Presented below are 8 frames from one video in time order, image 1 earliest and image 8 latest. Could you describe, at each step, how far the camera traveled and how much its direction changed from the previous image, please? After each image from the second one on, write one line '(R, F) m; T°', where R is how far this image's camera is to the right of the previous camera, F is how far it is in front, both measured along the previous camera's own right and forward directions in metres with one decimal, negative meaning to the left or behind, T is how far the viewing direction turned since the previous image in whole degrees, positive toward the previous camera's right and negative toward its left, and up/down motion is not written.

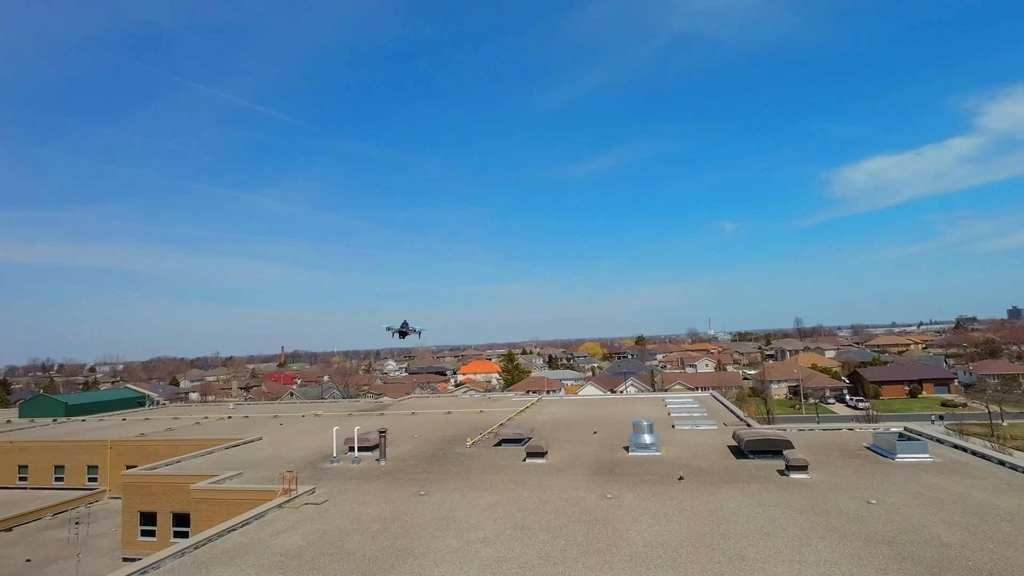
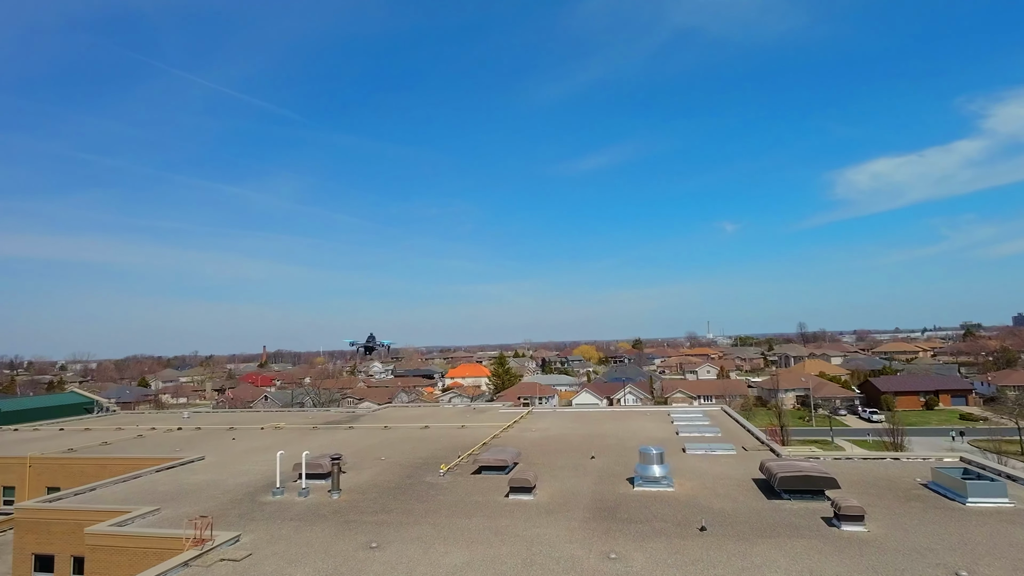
(+0.1, +1.2) m; 0°
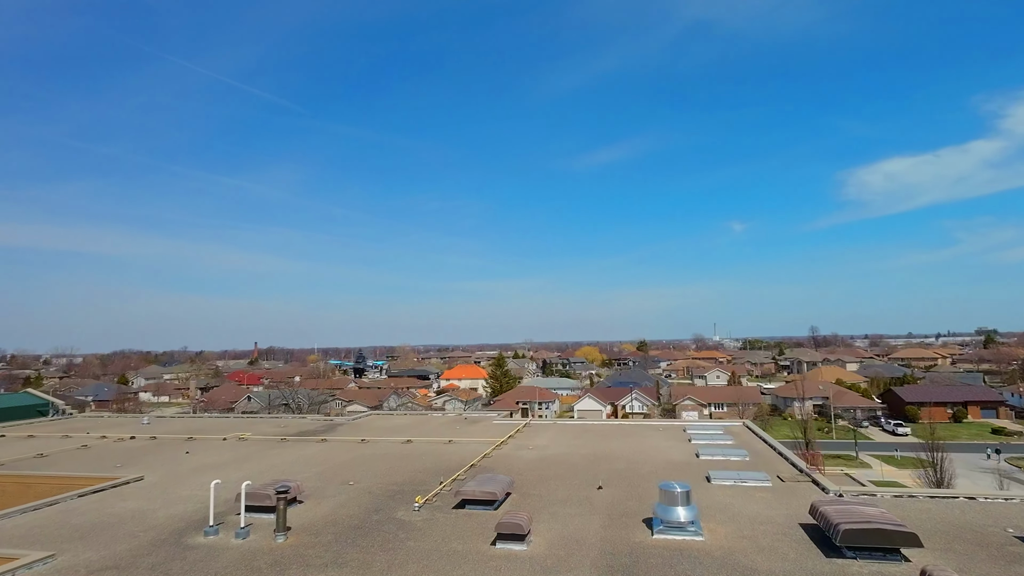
(+0.1, +1.1) m; 0°
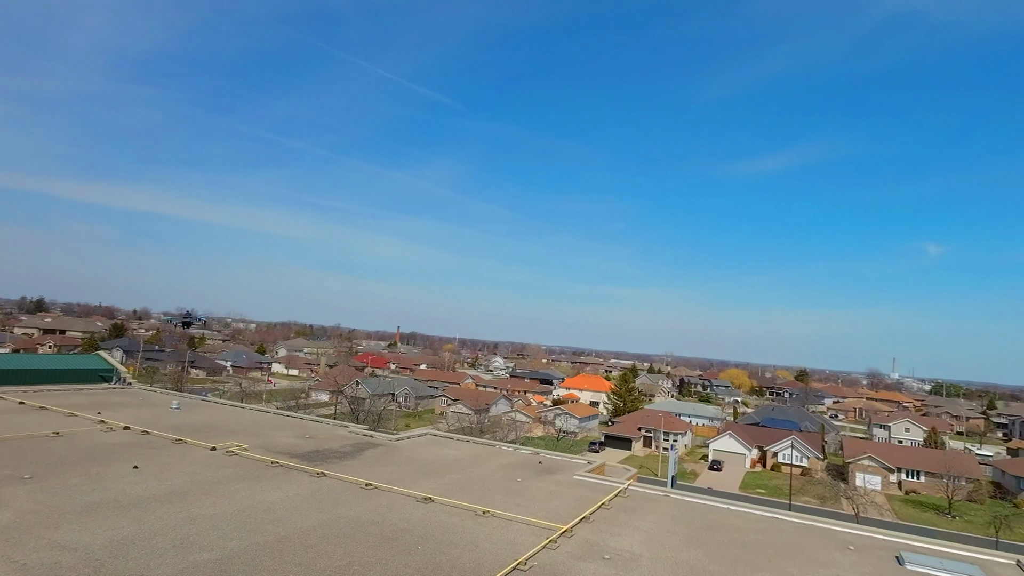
(+0.4, +2.9) m; -13°
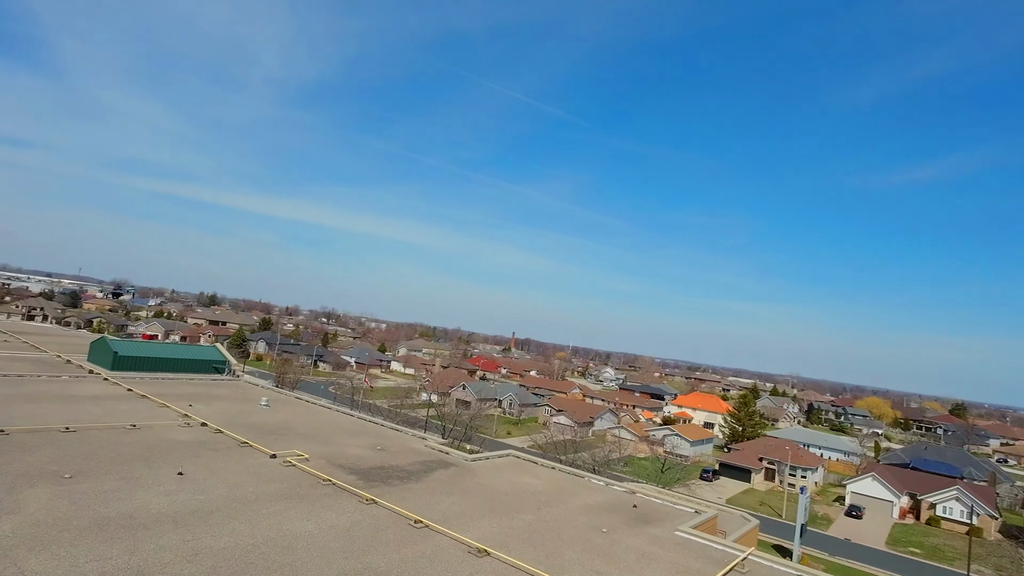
(+0.2, +1.0) m; -11°
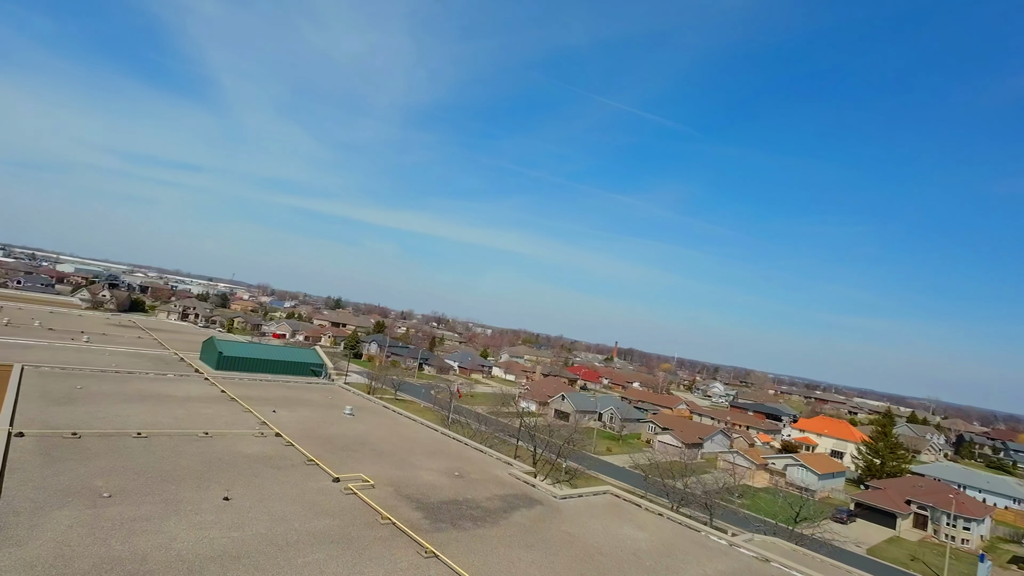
(0.0, +1.0) m; -10°
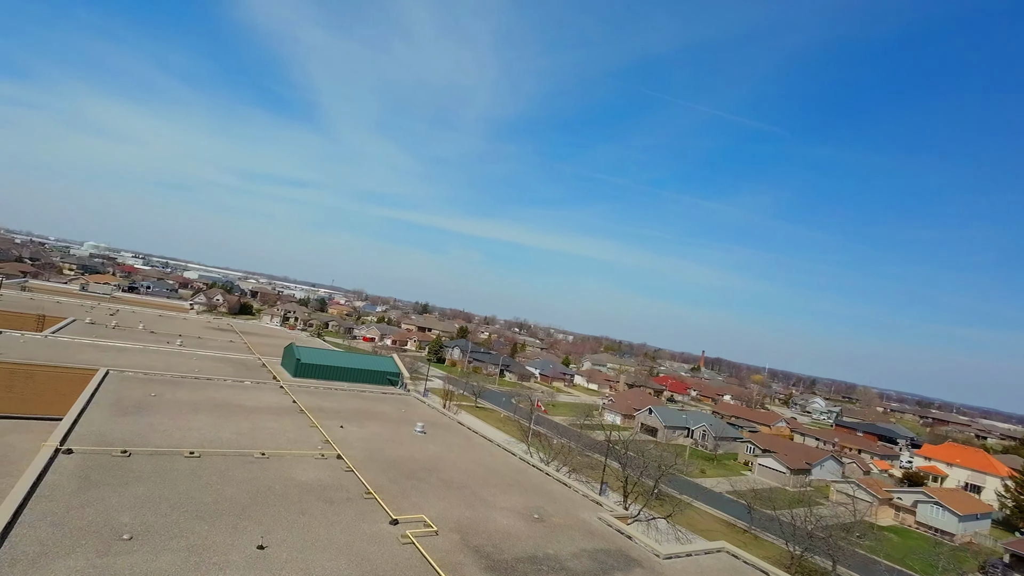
(-0.1, +0.9) m; -8°
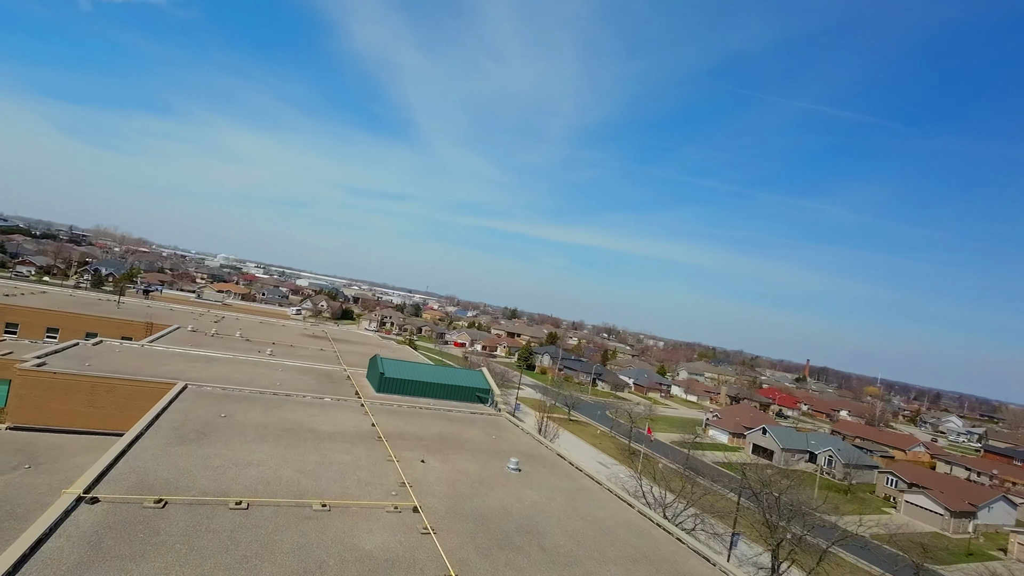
(-0.3, +1.4) m; -8°
